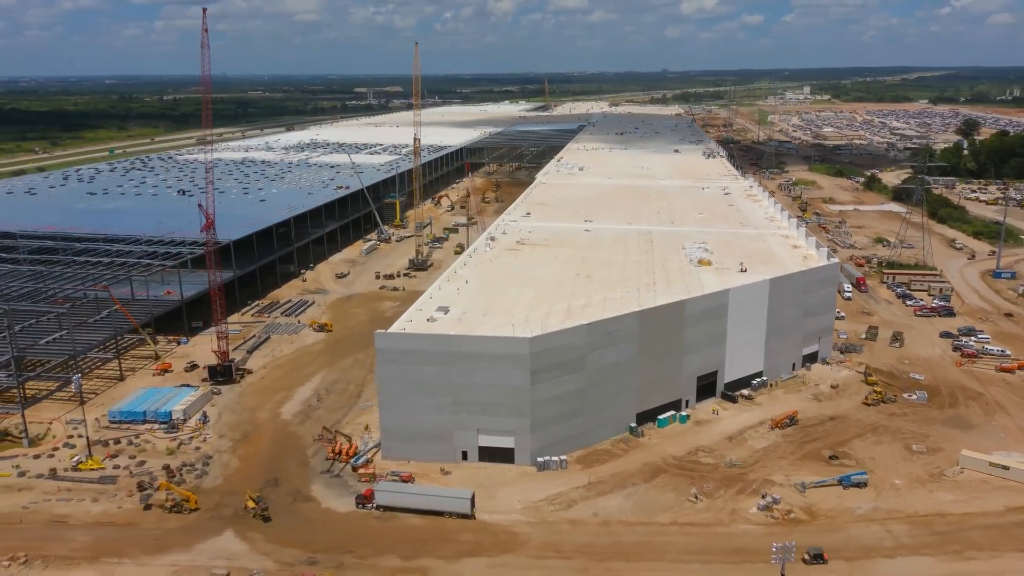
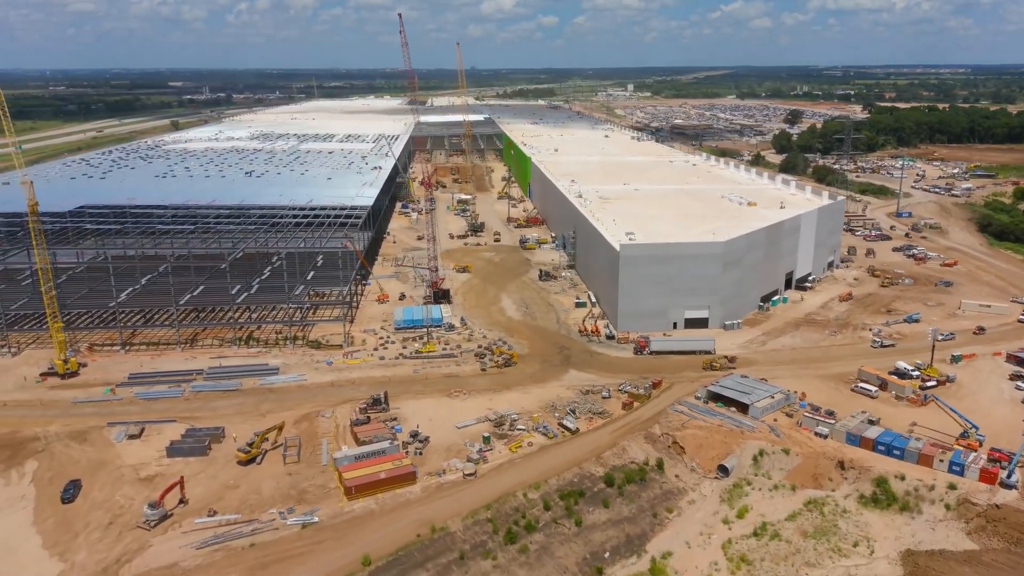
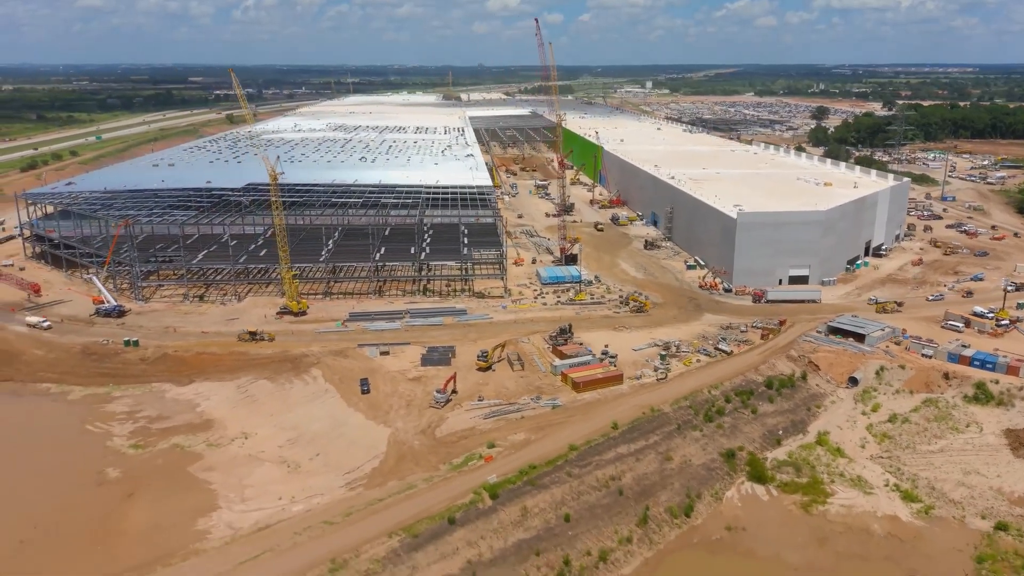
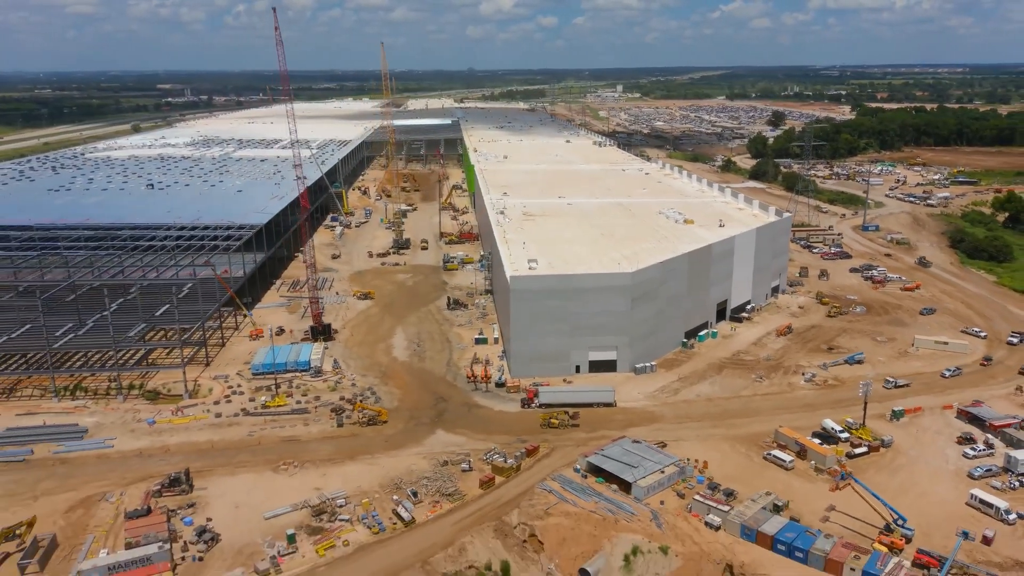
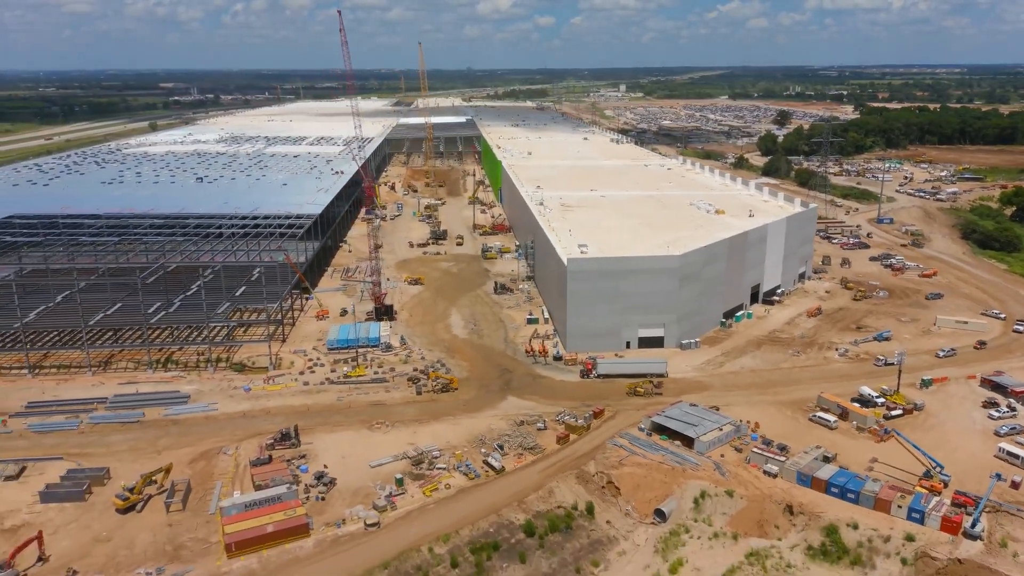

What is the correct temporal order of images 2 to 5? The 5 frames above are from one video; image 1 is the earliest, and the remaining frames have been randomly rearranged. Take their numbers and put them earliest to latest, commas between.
4, 5, 2, 3
